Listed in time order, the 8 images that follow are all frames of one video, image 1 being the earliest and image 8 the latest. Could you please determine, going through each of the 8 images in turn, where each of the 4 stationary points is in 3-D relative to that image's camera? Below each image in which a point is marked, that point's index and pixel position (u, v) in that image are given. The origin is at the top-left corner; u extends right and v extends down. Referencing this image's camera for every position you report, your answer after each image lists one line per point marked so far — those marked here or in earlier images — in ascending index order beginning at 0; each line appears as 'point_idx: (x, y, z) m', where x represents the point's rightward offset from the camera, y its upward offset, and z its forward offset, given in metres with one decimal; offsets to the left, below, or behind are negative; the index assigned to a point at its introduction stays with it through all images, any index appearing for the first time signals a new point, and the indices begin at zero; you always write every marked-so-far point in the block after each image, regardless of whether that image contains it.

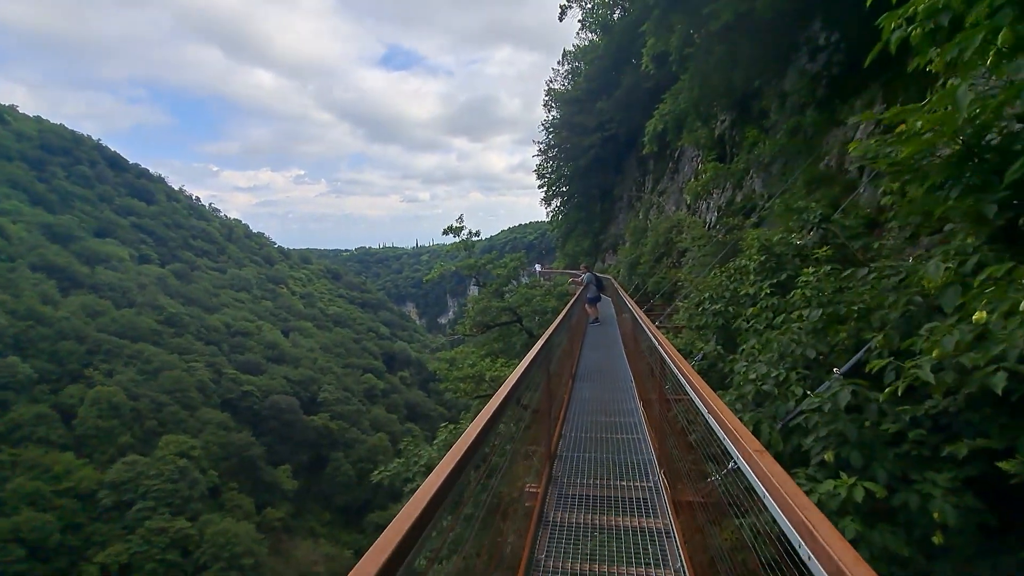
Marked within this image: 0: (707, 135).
0: (+4.5, +3.6, +11.5) m
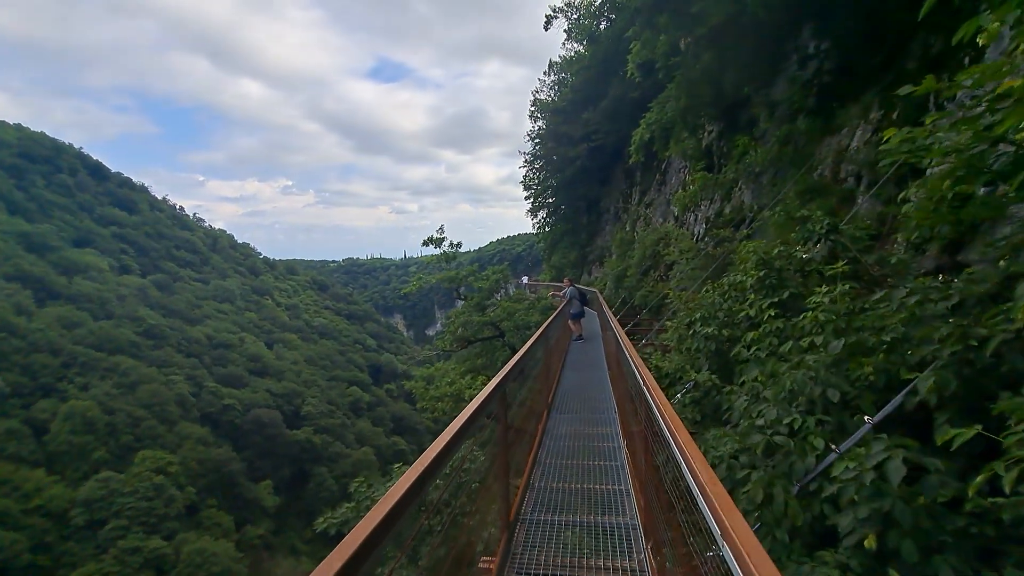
0: (+4.2, +3.3, +11.3) m
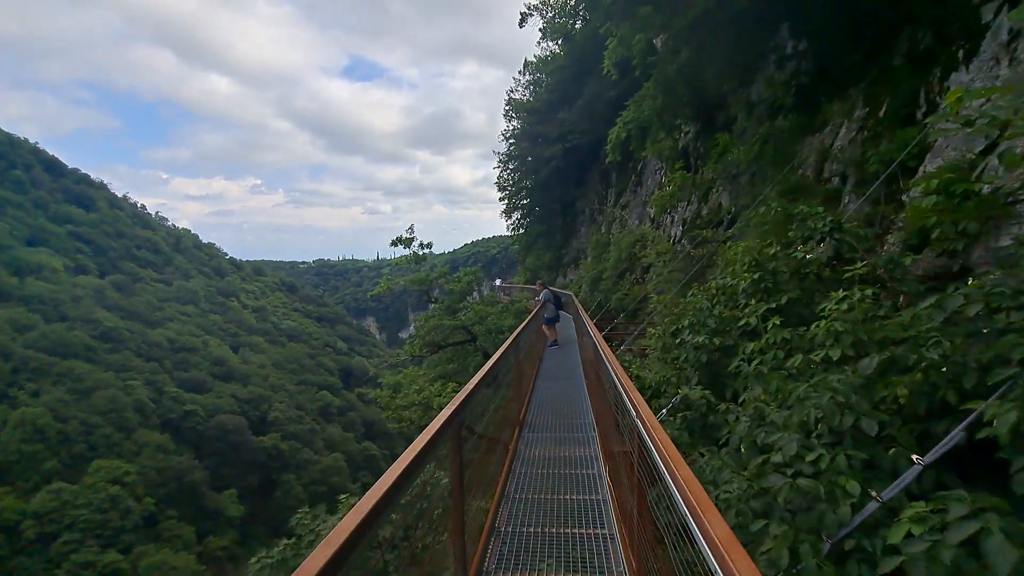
0: (+3.6, +3.2, +11.1) m
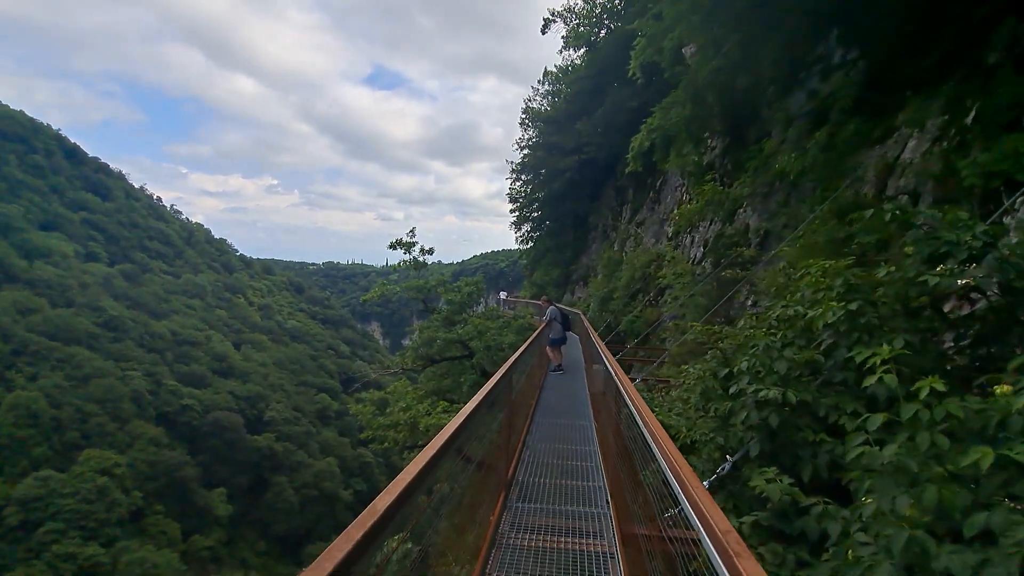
0: (+3.8, +2.7, +10.4) m
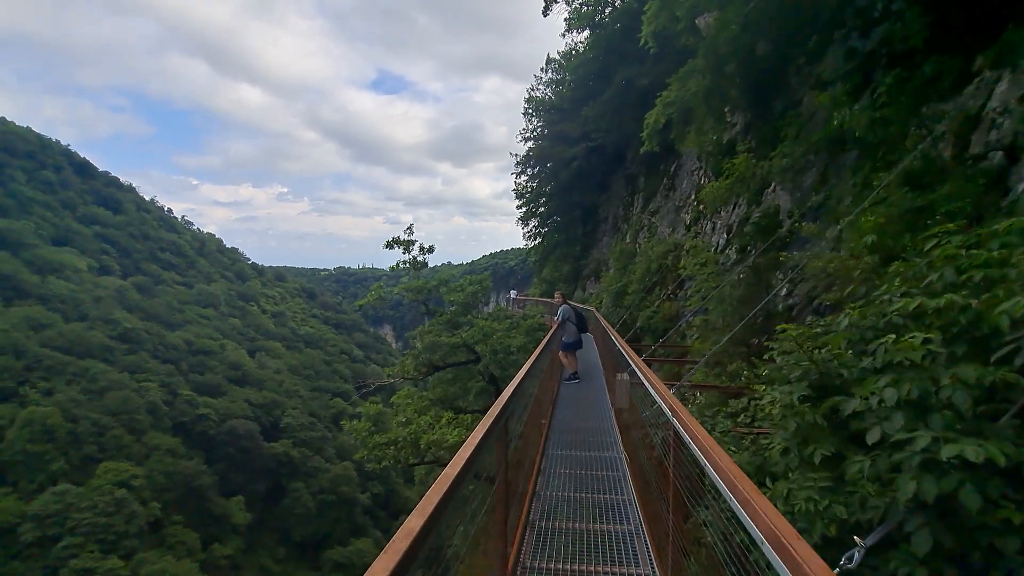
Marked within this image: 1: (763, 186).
0: (+3.9, +2.8, +9.5) m
1: (+4.1, +1.7, +8.1) m
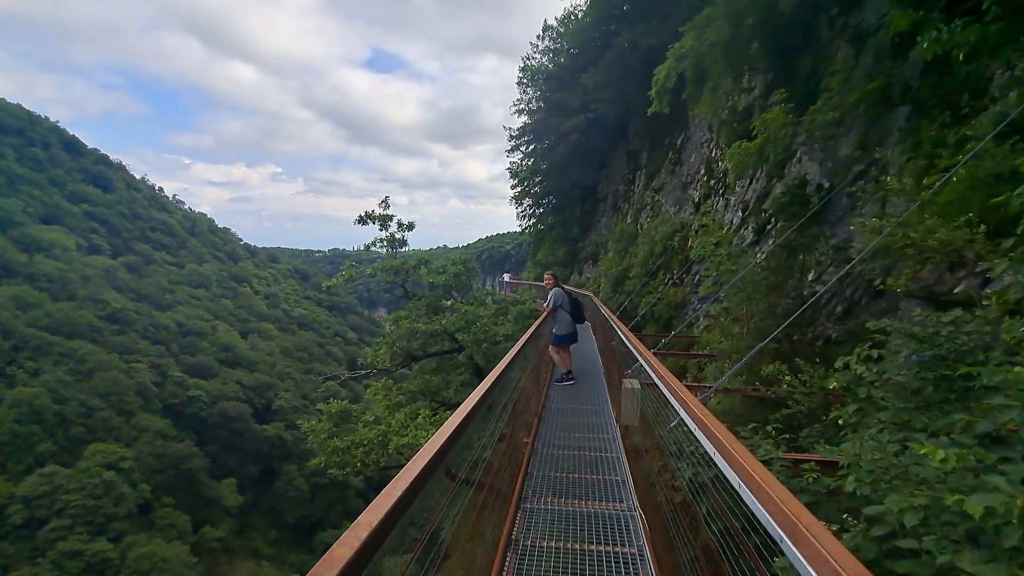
0: (+3.7, +3.1, +8.5) m
1: (+3.9, +1.9, +7.1) m
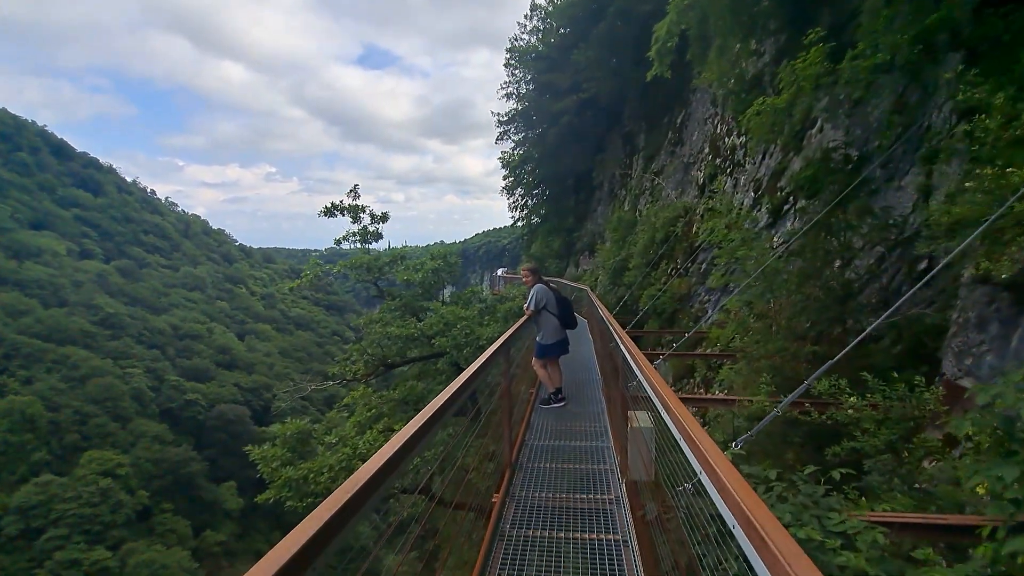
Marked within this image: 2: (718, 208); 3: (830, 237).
0: (+3.4, +3.3, +7.6) m
1: (+3.7, +2.0, +6.3) m
2: (+3.2, +1.3, +7.9) m
3: (+3.0, +0.5, +4.9) m
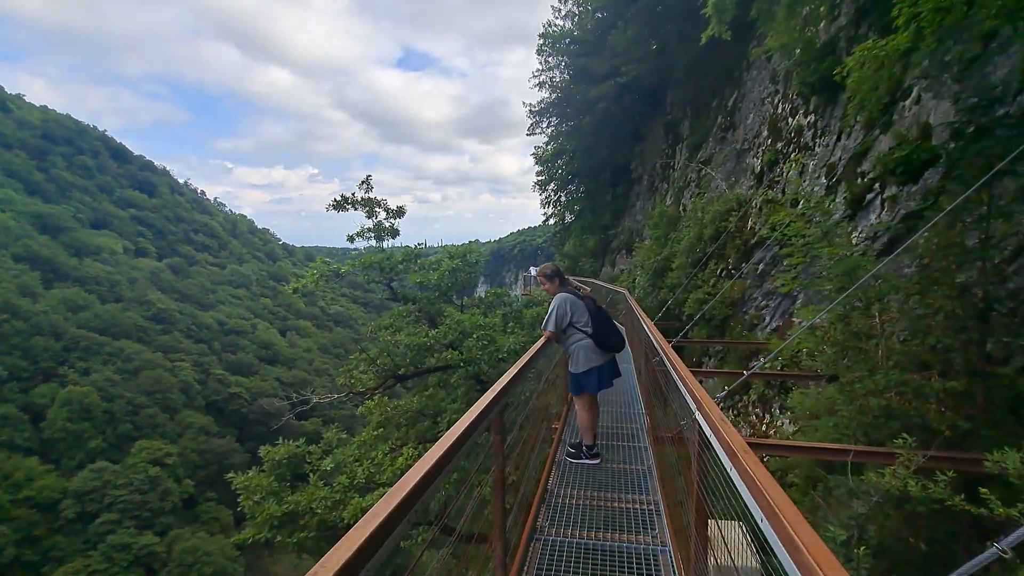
0: (+3.8, +3.2, +6.5) m
1: (+4.0, +2.0, +5.2) m
2: (+3.6, +1.2, +6.8) m
3: (+3.2, +0.4, +3.9) m
